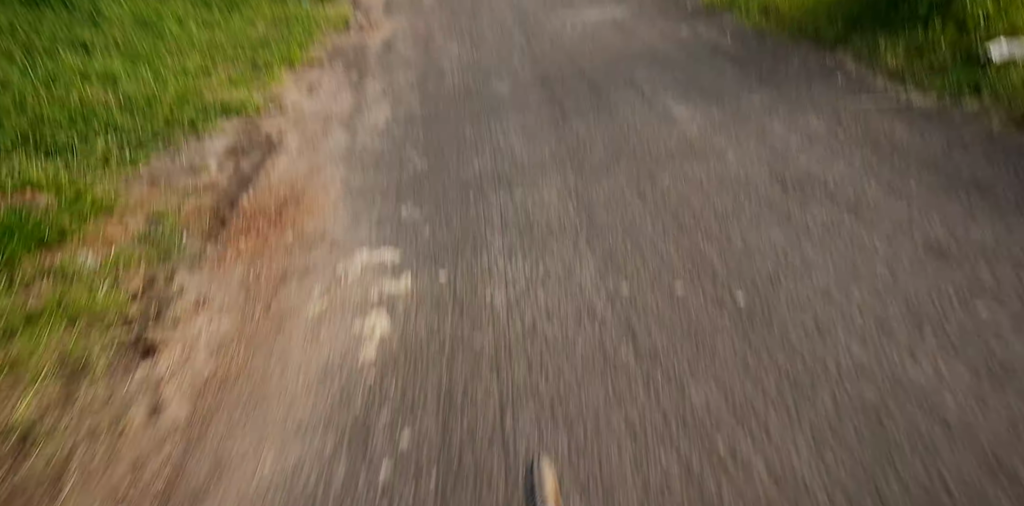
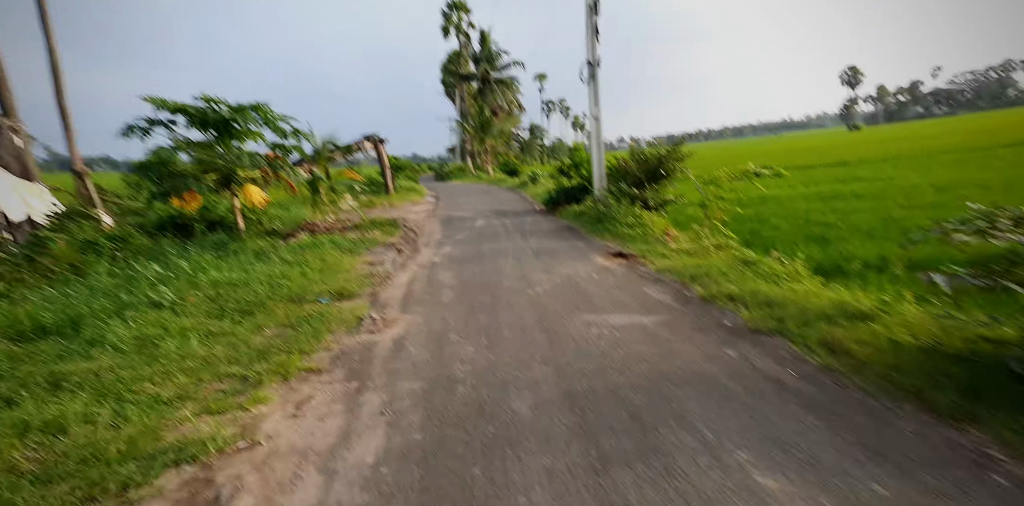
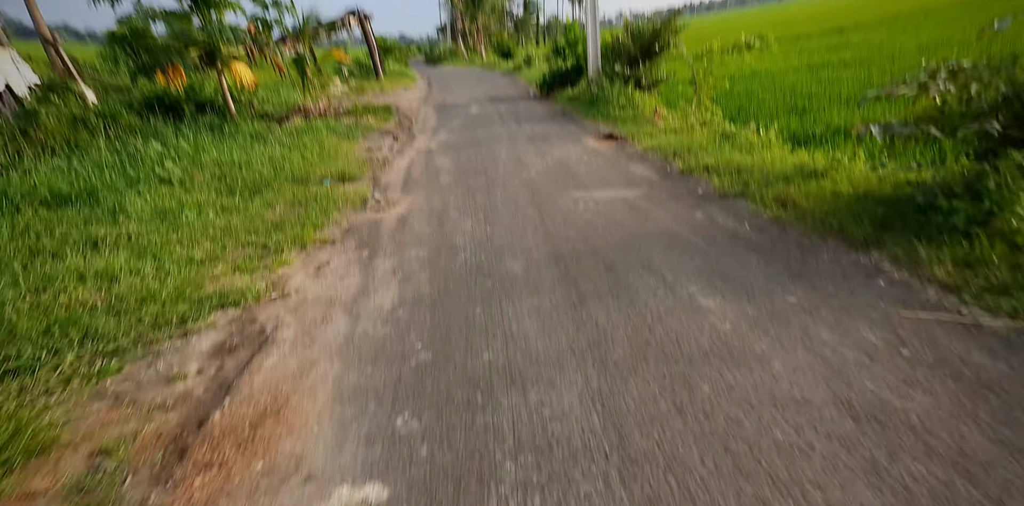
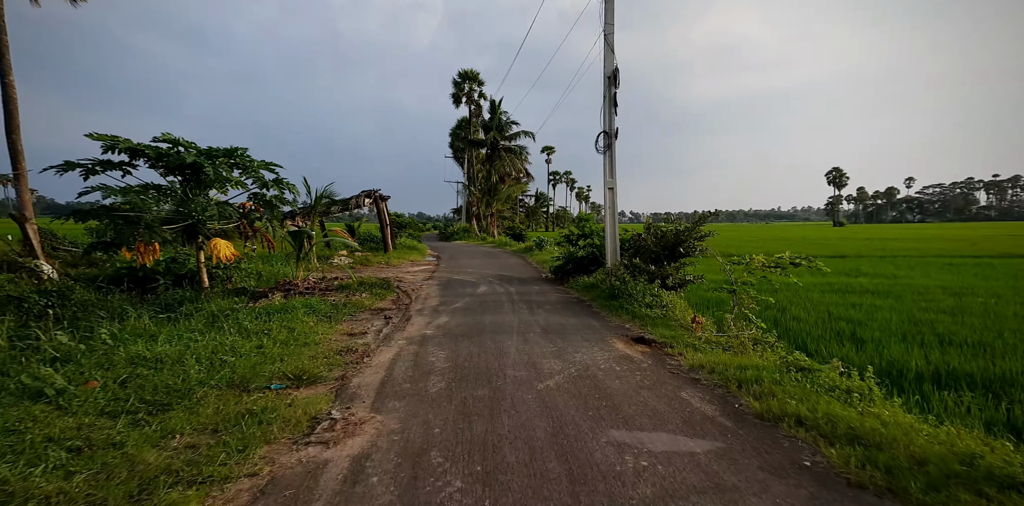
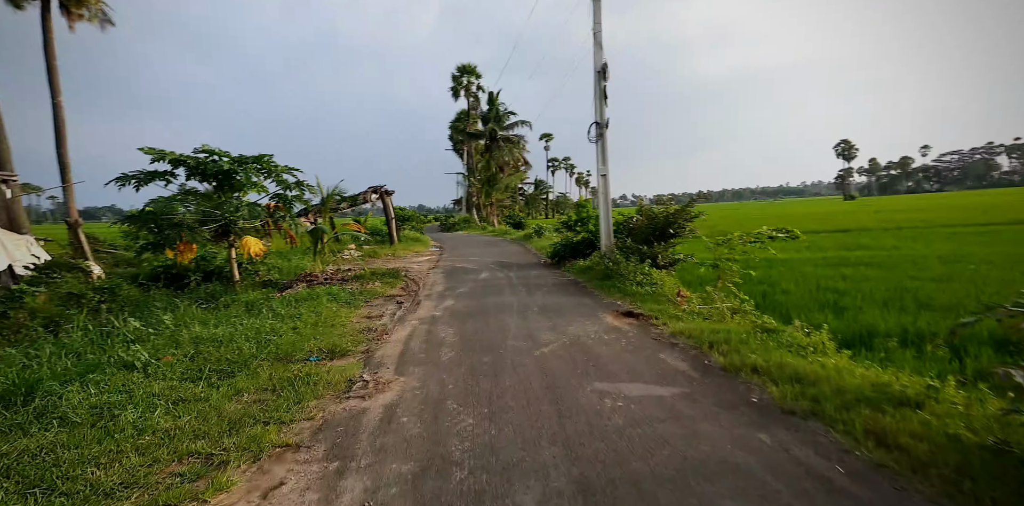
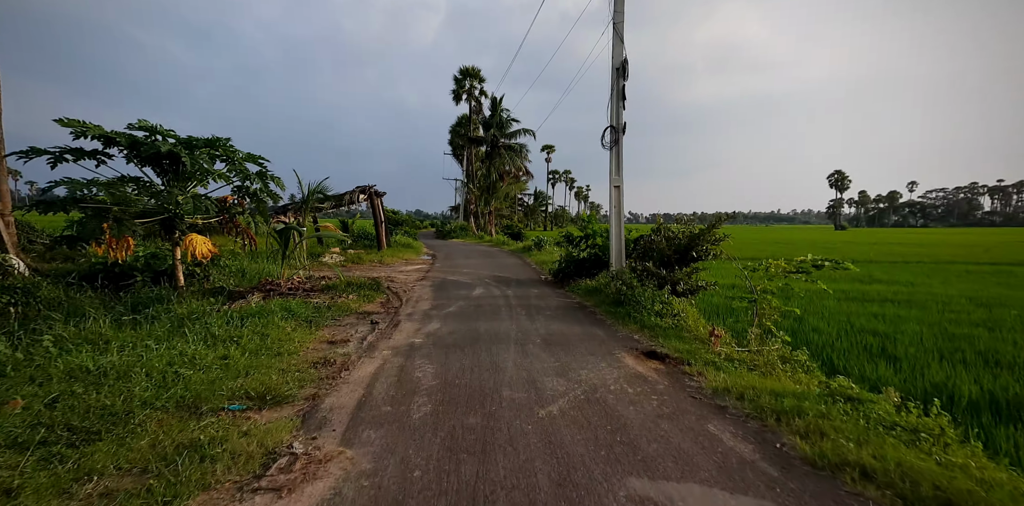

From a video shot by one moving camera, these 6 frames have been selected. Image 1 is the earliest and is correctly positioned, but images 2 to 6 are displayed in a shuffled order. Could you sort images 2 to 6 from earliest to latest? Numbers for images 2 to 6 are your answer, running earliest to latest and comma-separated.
3, 2, 5, 4, 6
